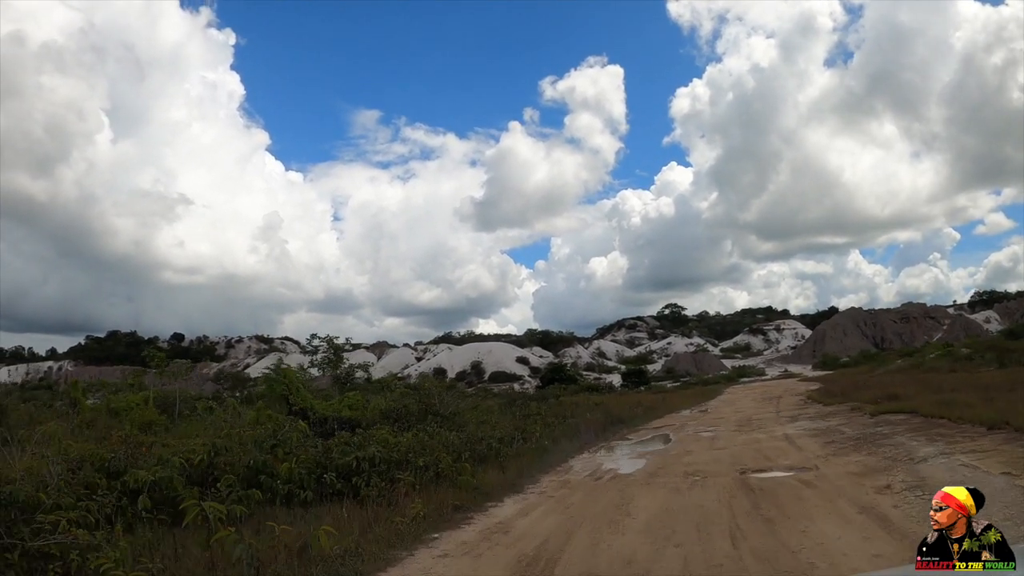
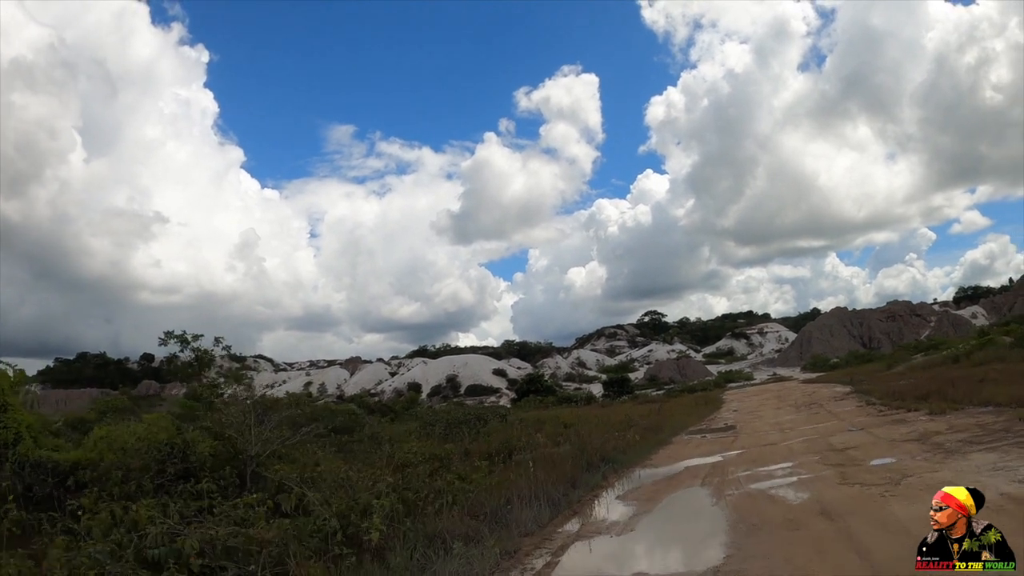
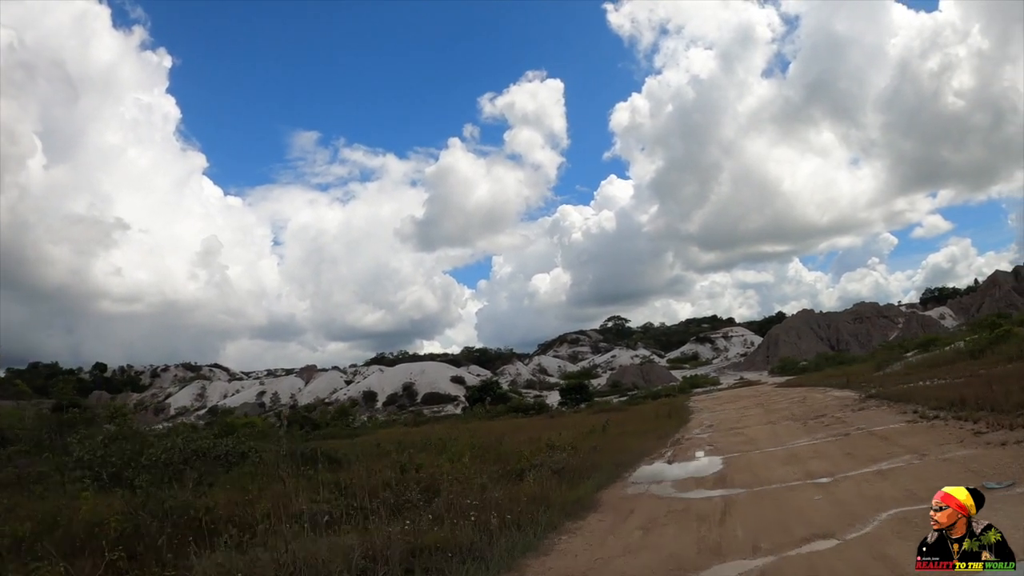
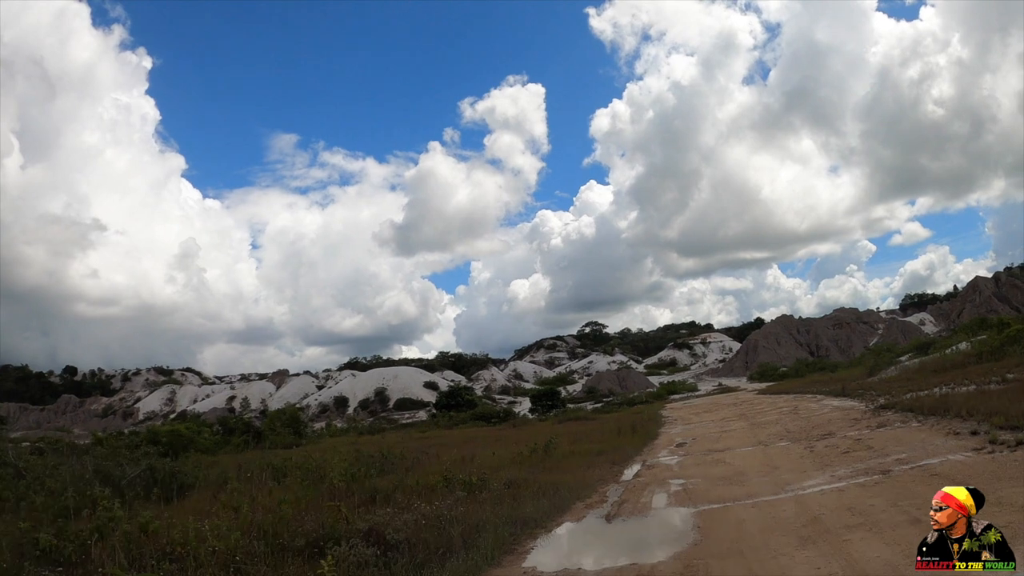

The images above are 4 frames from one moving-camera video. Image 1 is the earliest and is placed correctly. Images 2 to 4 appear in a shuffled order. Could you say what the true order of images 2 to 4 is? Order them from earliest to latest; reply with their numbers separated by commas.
2, 3, 4
